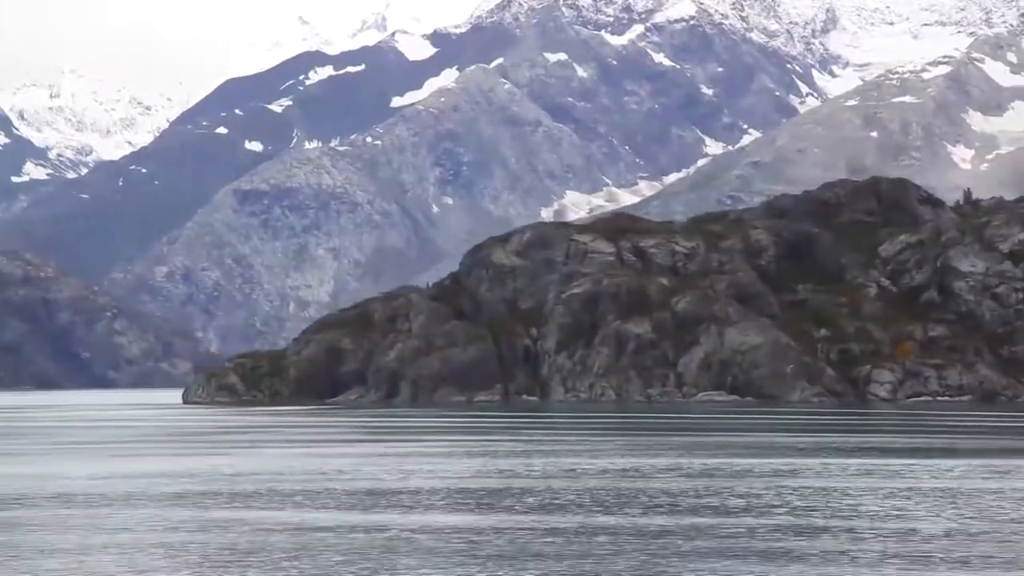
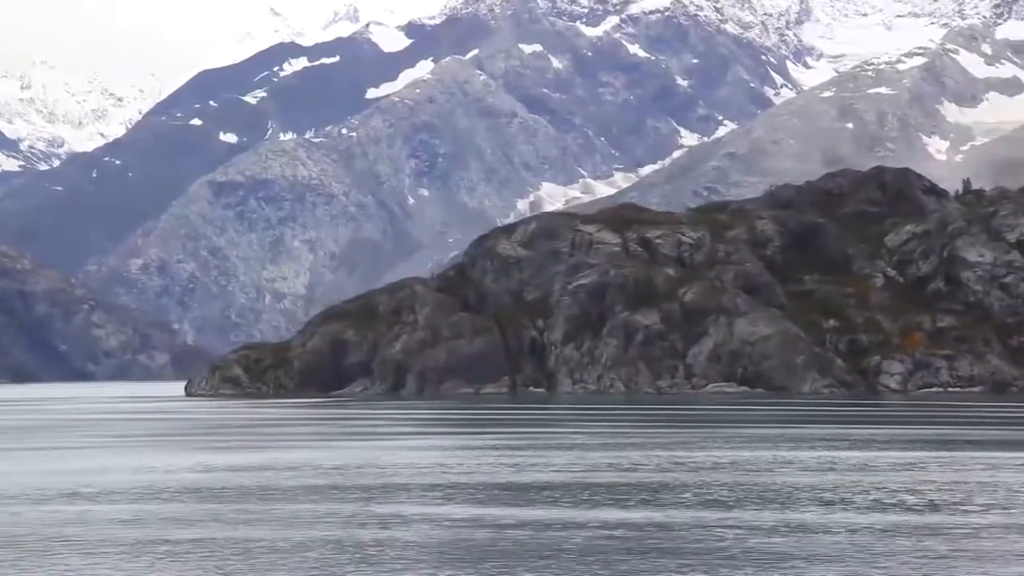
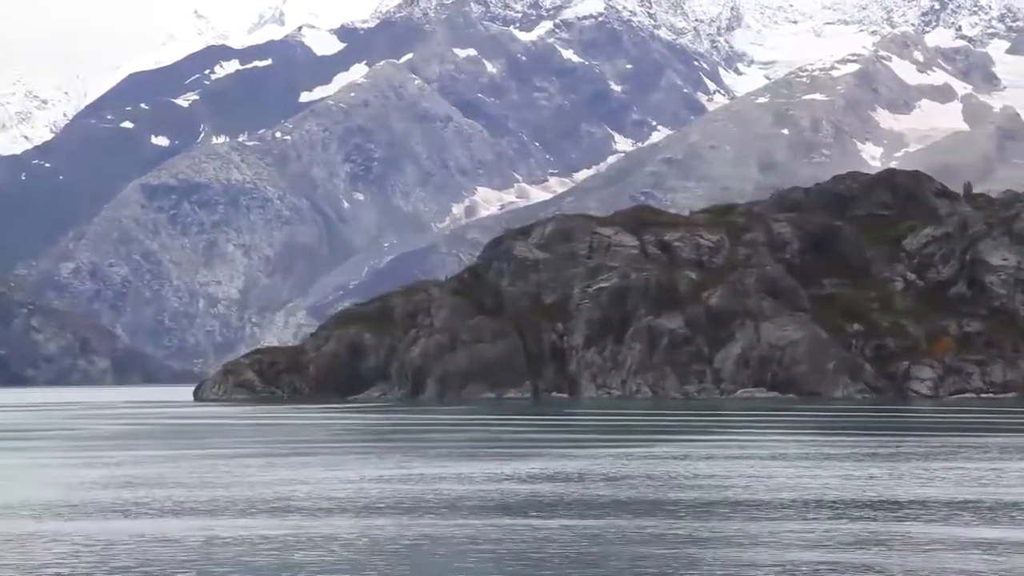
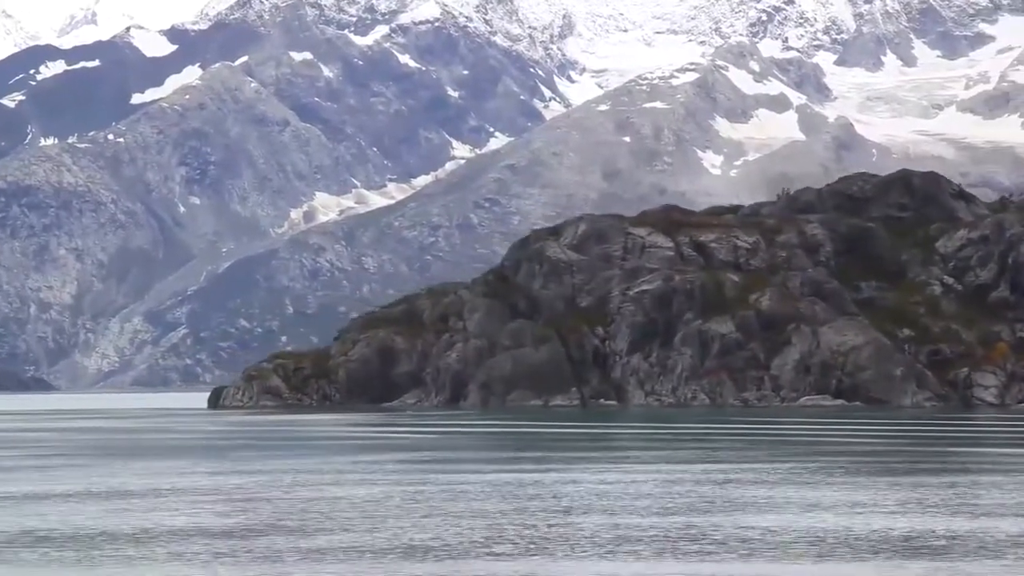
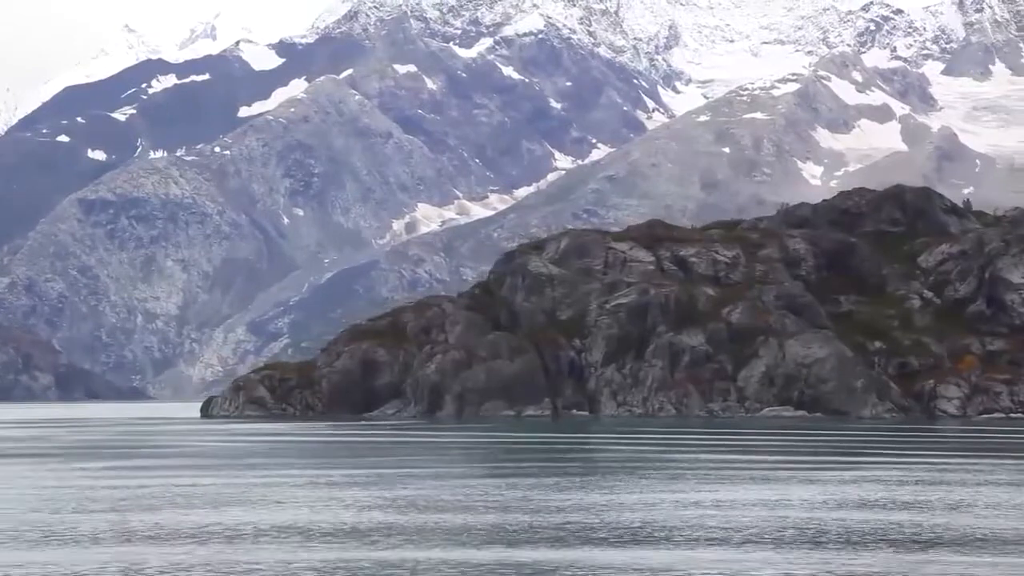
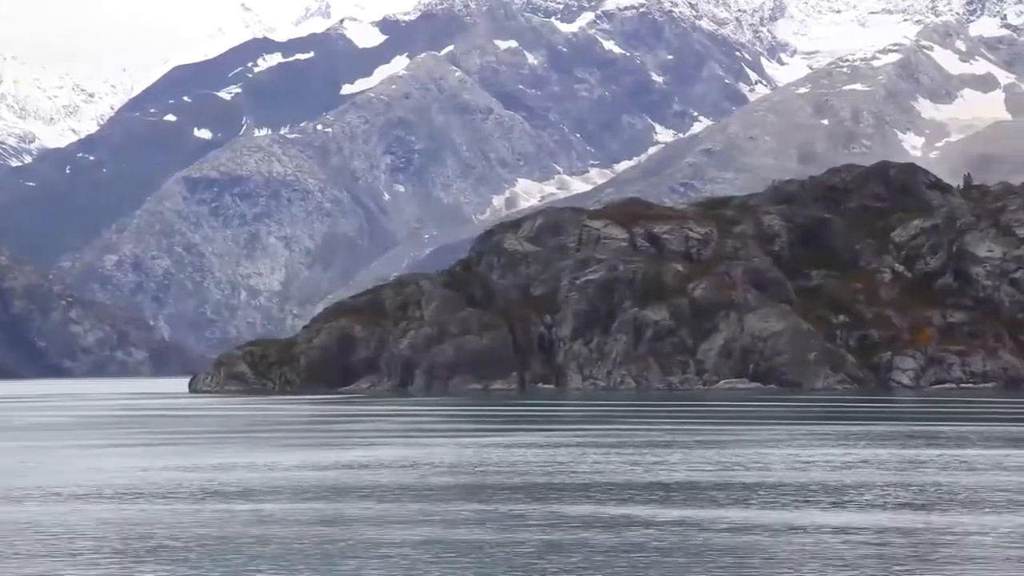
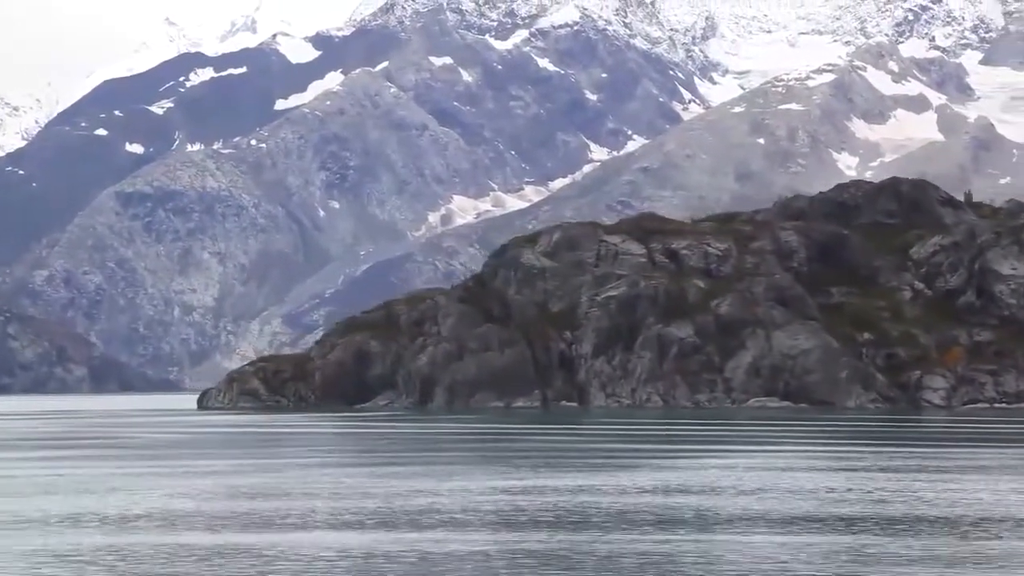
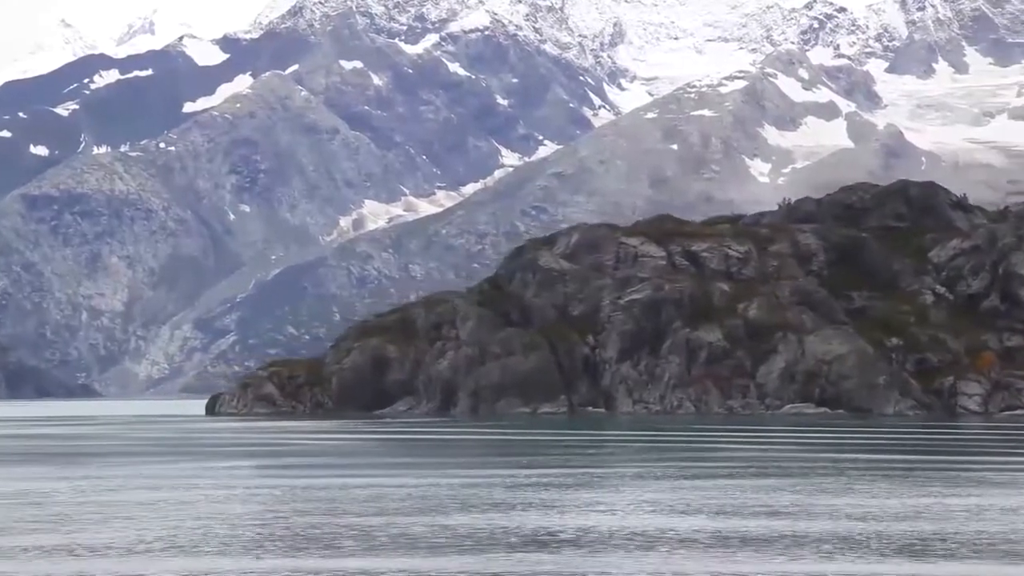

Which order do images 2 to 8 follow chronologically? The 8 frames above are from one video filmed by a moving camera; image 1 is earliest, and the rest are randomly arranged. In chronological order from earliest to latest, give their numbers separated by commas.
2, 6, 3, 7, 5, 8, 4
